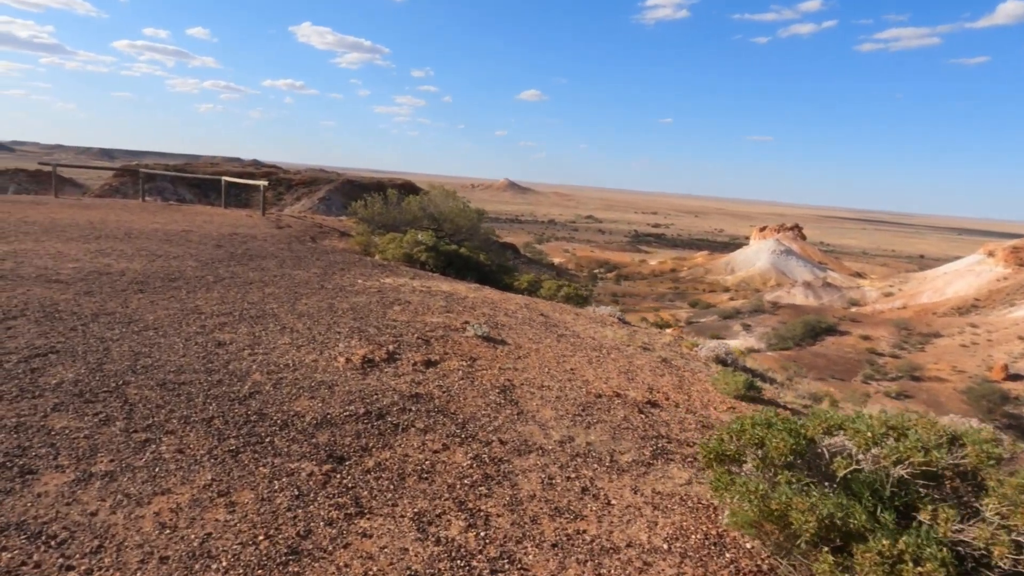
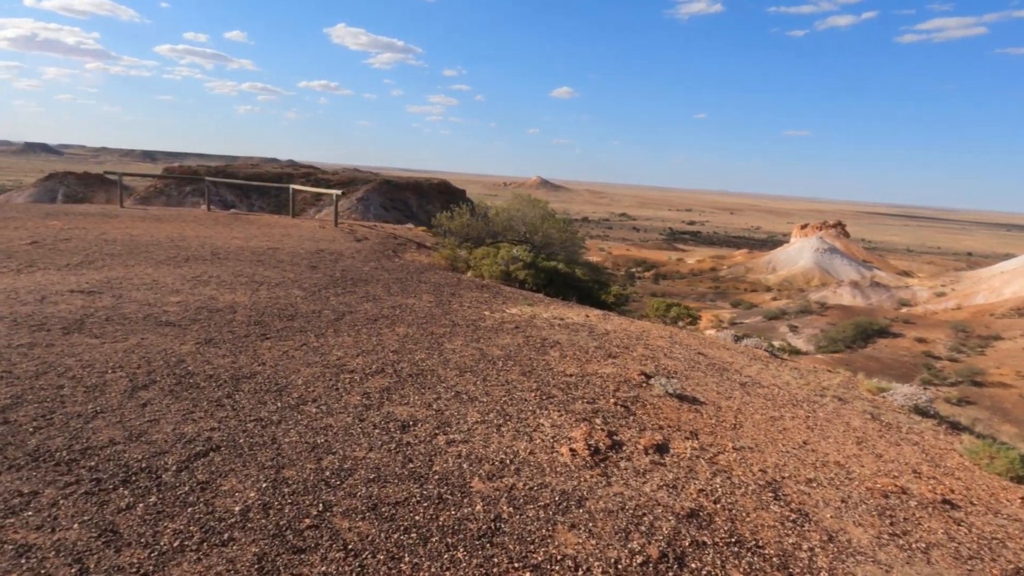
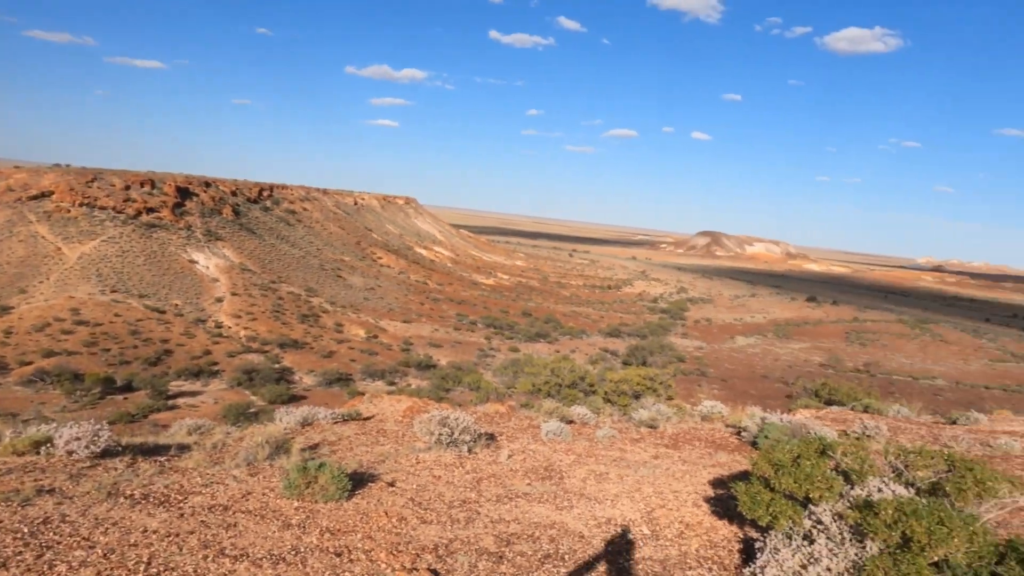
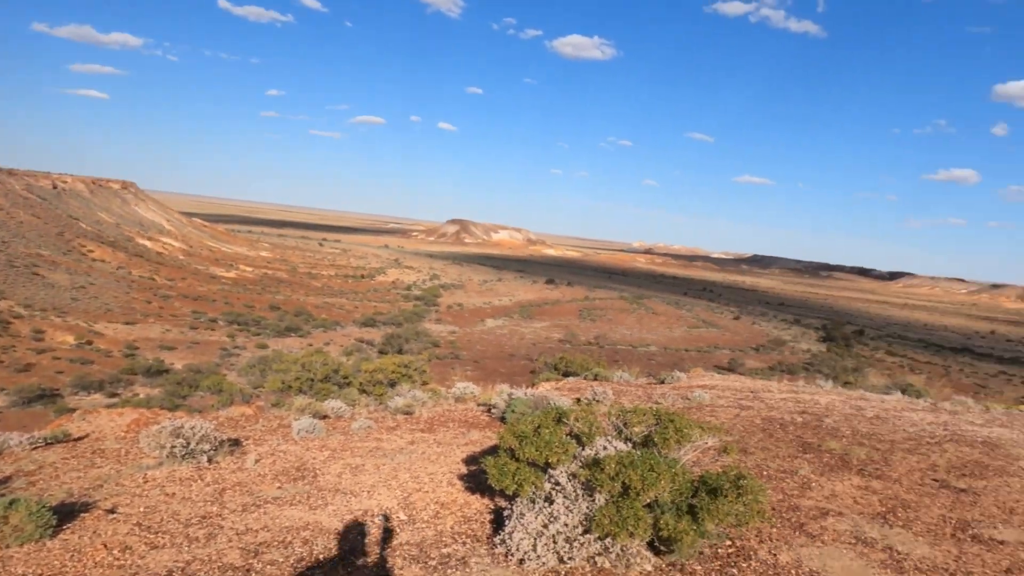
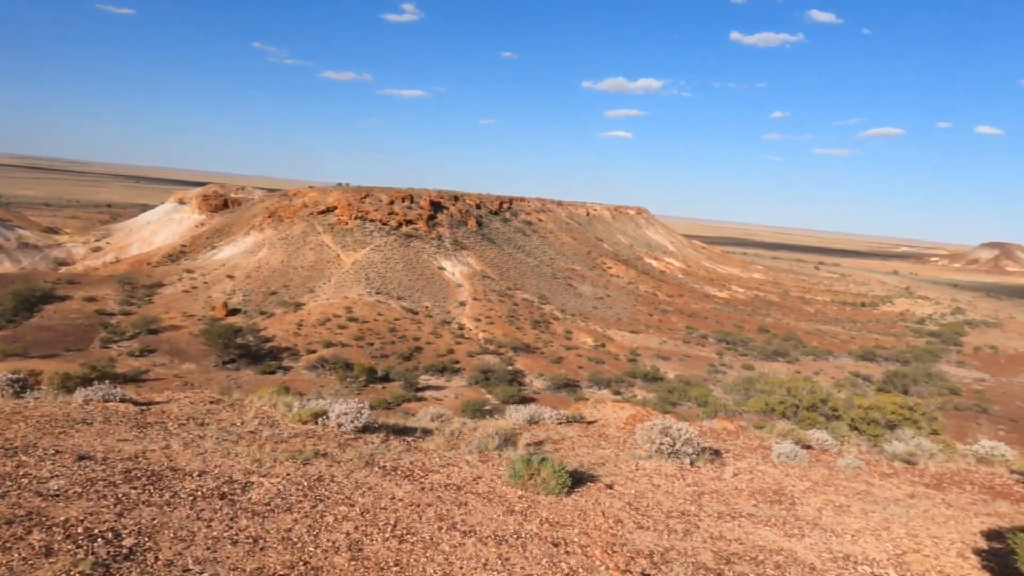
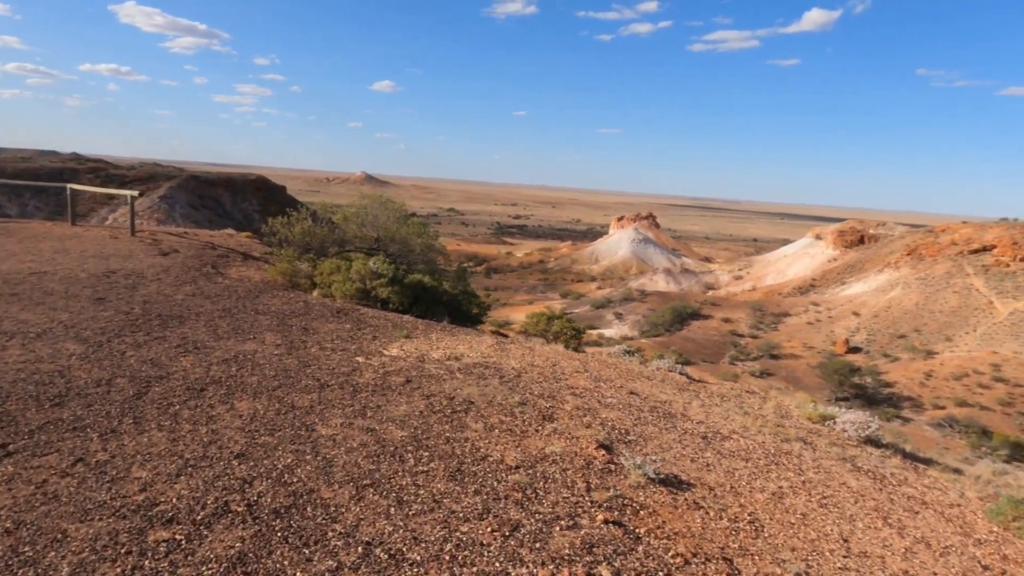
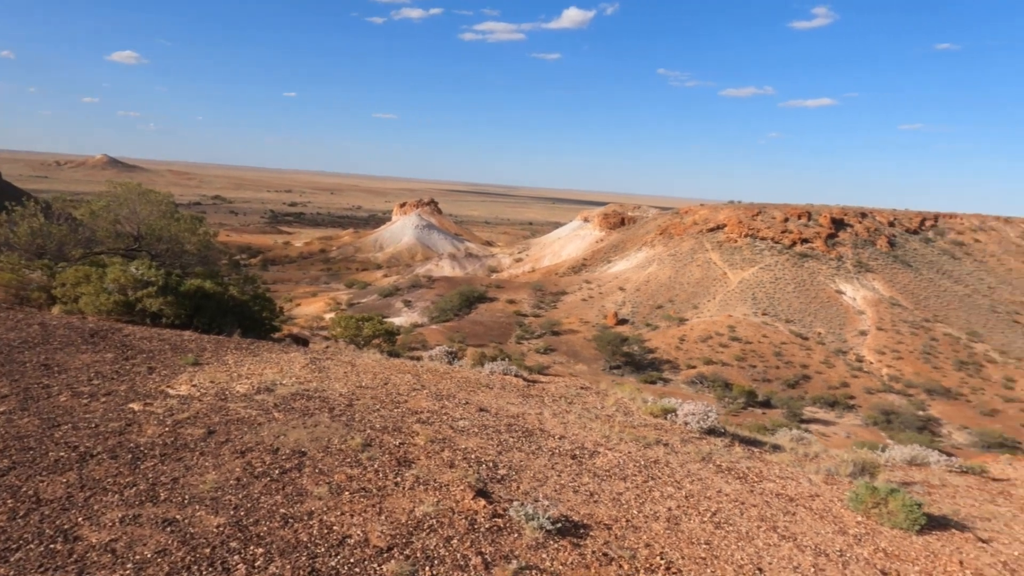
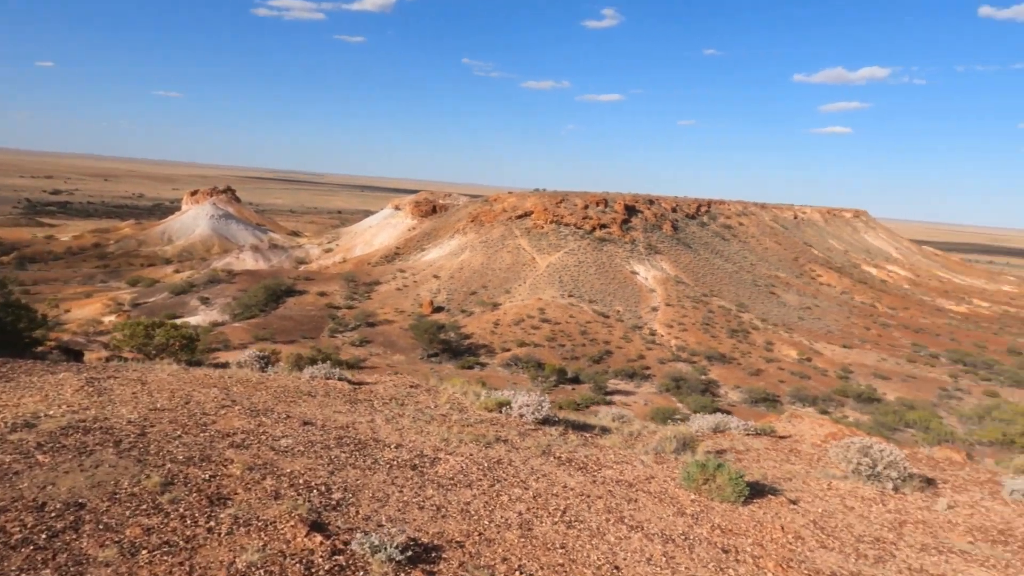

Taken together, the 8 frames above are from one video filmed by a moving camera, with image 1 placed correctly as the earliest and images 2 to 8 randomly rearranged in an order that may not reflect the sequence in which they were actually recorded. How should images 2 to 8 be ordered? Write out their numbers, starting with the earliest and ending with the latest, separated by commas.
2, 6, 7, 8, 5, 3, 4
